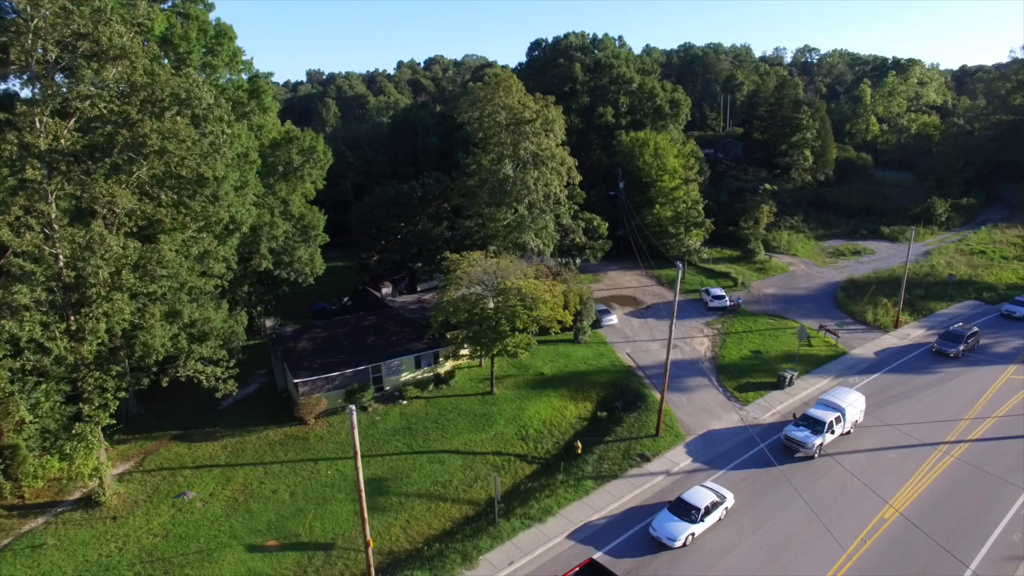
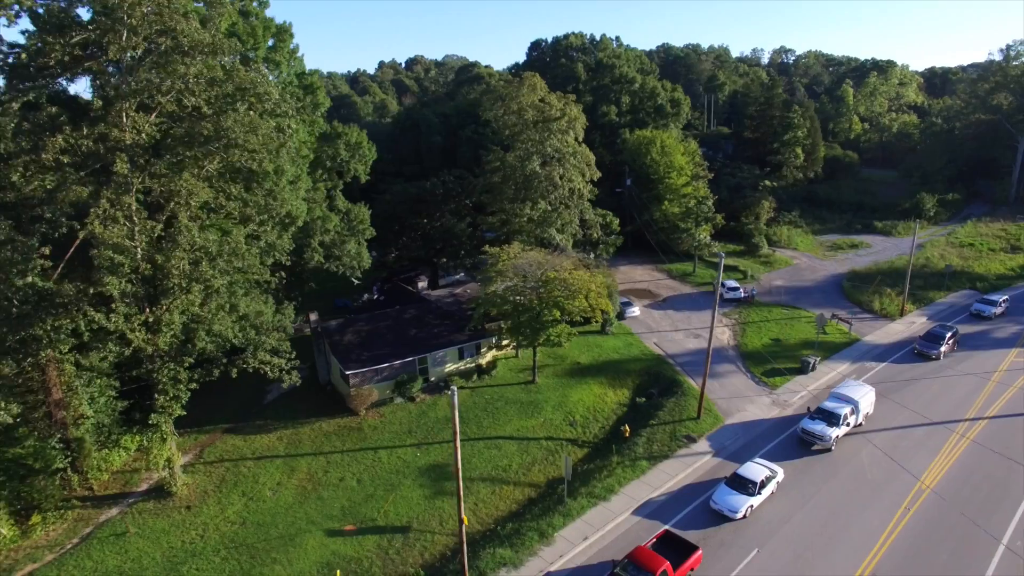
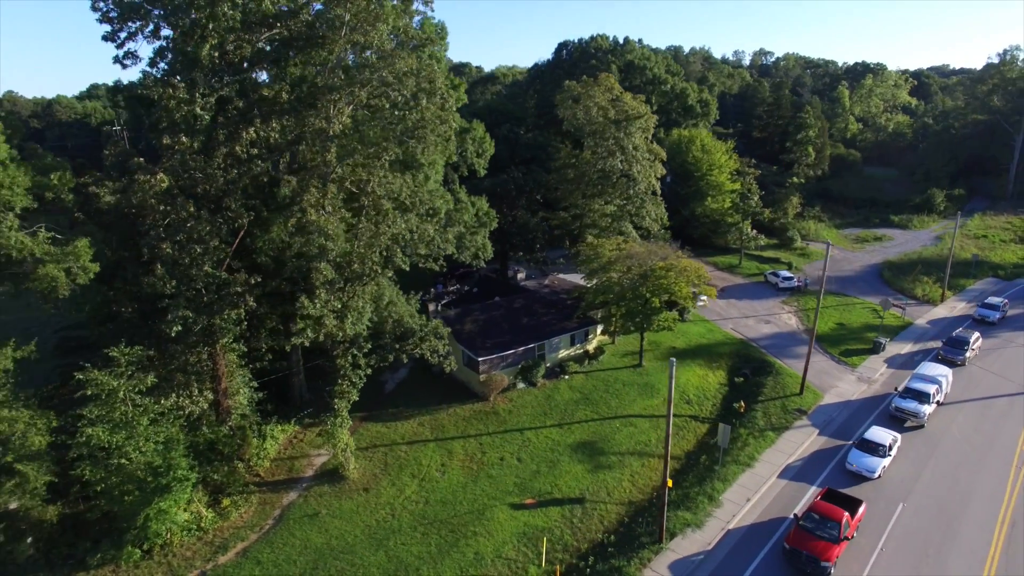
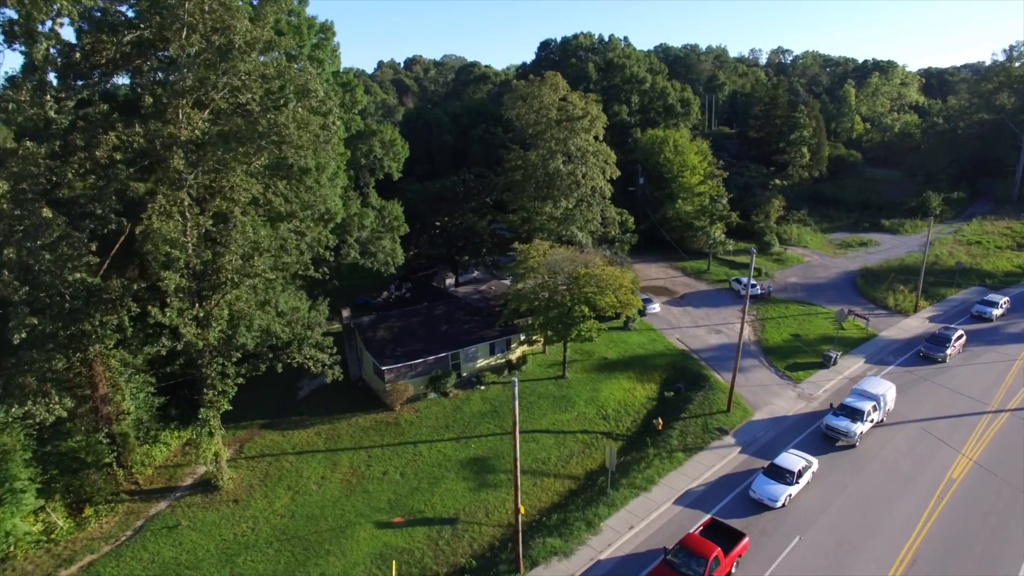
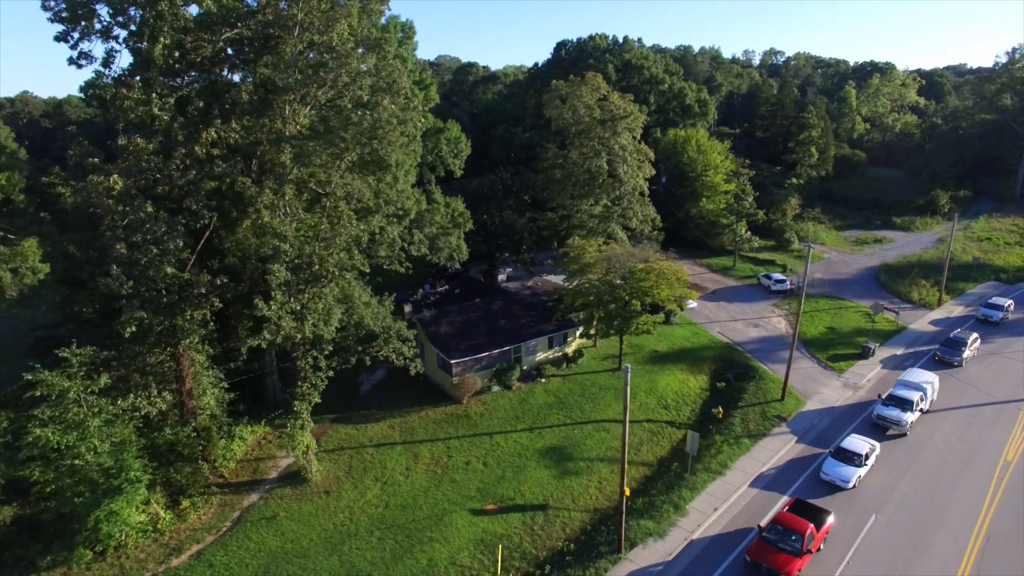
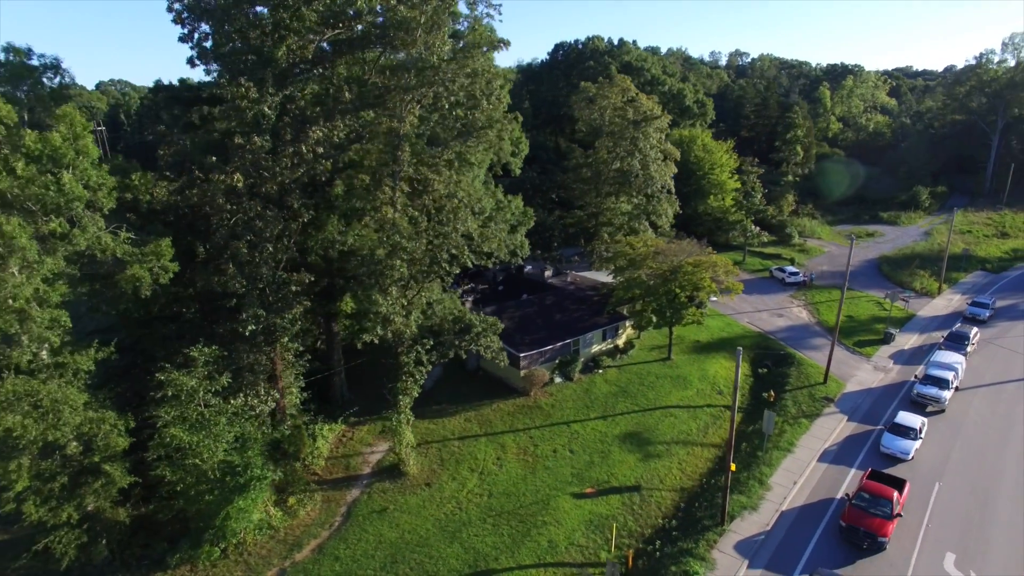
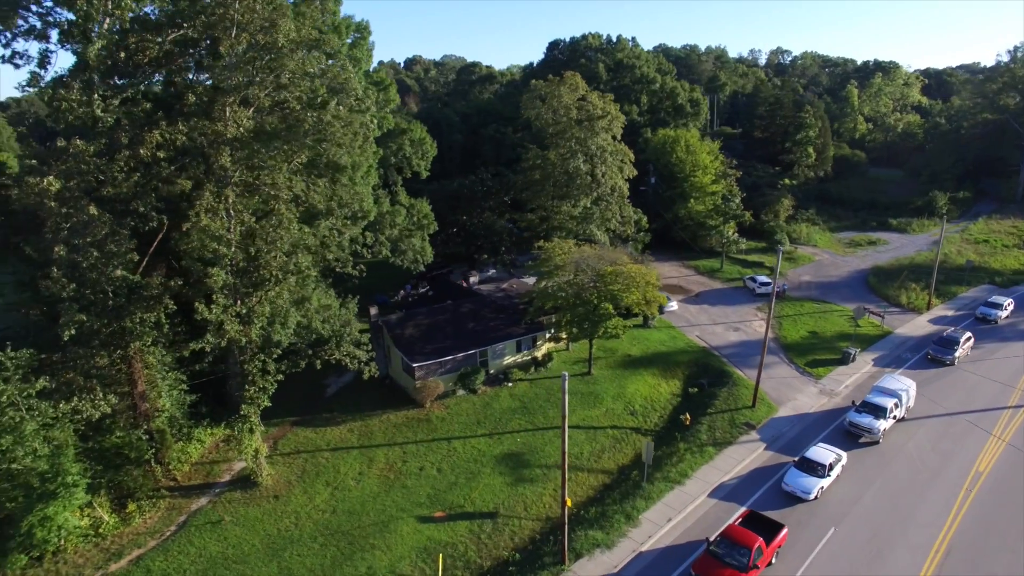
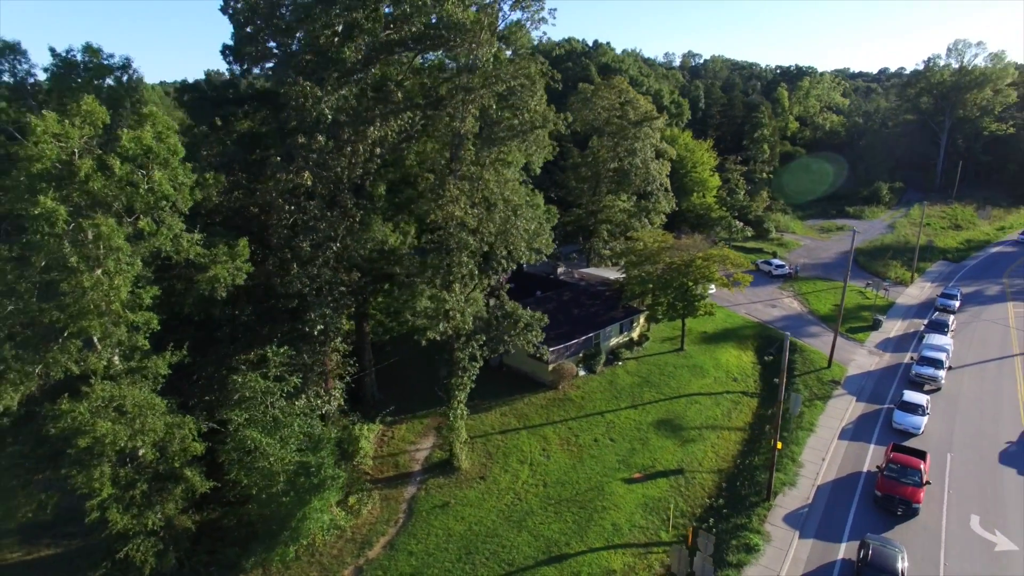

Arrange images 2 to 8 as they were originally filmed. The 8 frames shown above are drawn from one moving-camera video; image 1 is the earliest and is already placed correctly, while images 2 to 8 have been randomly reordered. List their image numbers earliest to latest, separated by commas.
2, 4, 7, 5, 3, 6, 8
